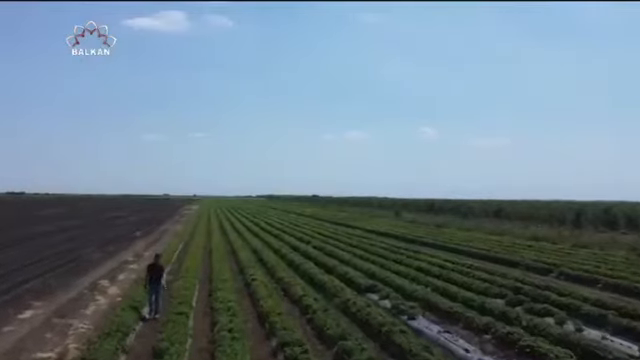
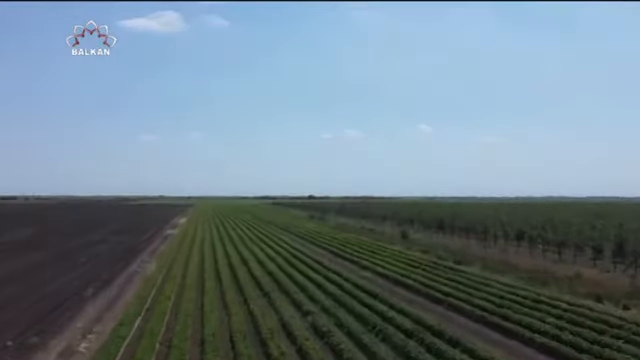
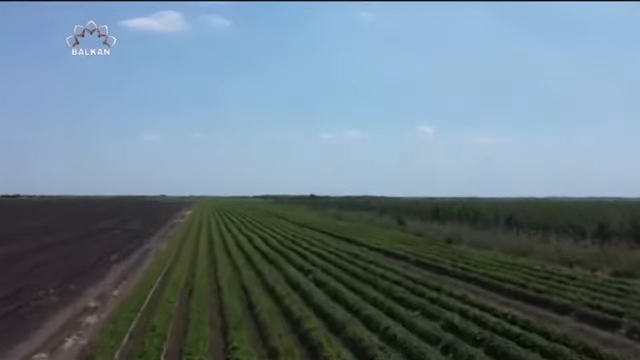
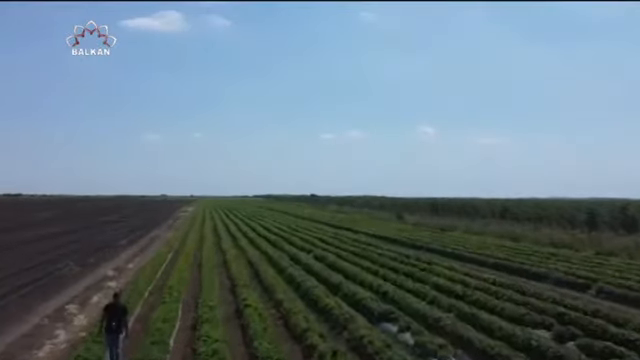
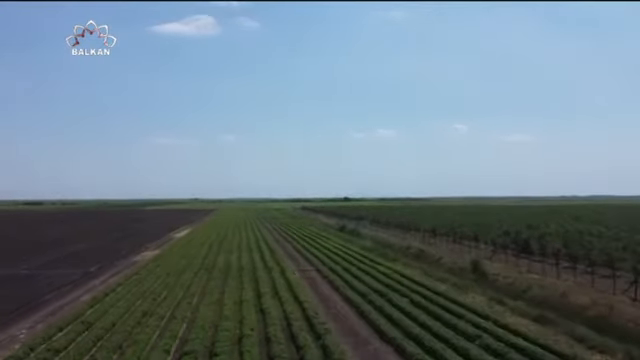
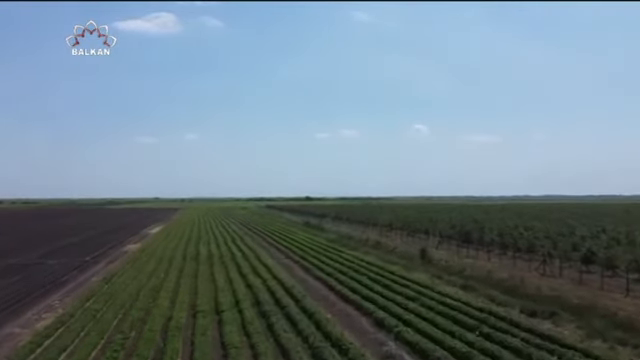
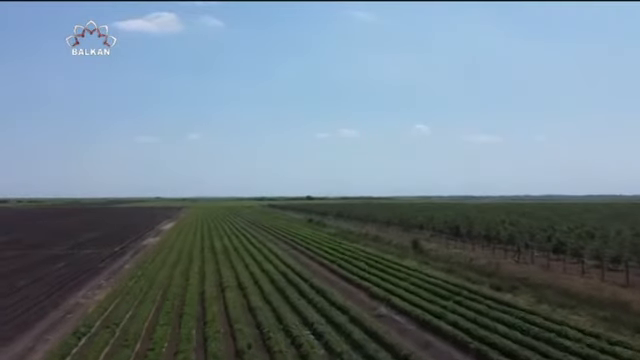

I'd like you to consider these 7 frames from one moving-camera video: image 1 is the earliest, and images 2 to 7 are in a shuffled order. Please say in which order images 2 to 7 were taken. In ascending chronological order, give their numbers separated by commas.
4, 3, 2, 7, 6, 5
